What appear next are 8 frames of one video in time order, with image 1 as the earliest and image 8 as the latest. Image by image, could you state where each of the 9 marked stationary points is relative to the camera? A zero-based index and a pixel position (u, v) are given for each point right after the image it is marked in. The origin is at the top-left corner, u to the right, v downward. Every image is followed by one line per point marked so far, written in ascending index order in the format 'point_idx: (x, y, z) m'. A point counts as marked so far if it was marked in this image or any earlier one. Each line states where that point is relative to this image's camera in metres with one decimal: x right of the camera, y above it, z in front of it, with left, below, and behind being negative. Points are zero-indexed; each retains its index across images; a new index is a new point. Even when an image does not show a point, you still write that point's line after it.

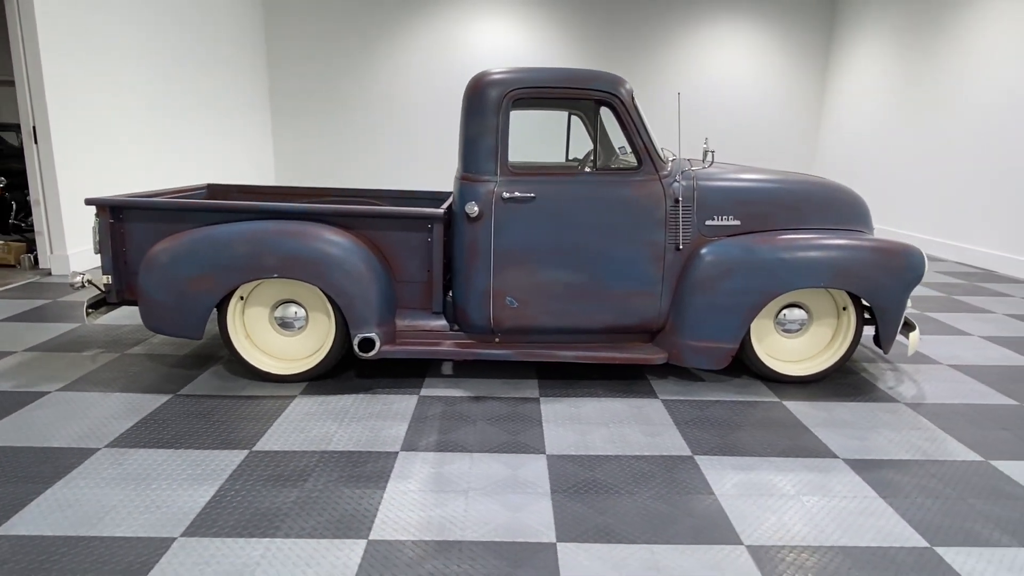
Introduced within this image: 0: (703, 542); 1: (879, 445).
0: (+0.5, -0.7, +1.9) m
1: (+1.4, -0.6, +2.5) m
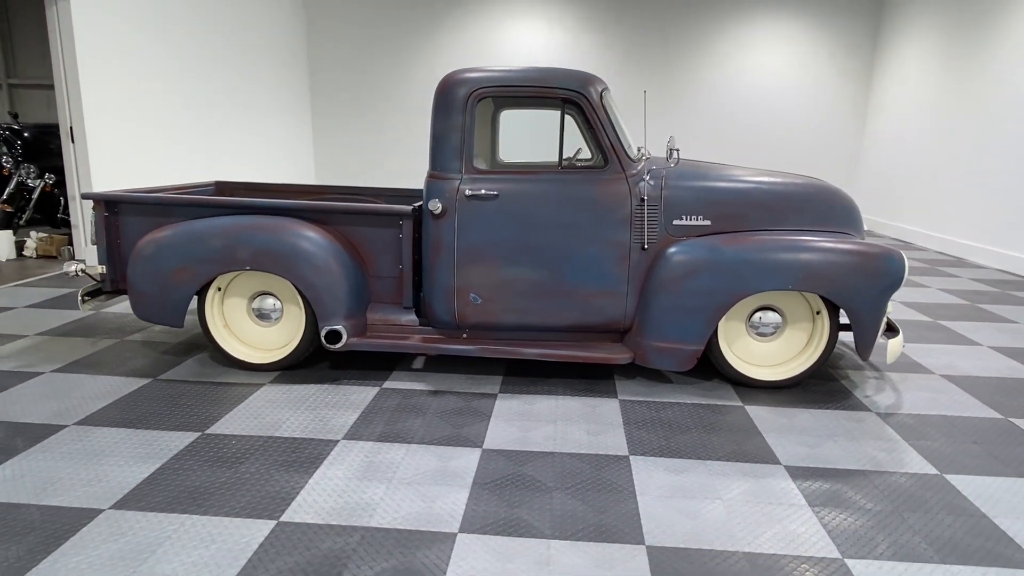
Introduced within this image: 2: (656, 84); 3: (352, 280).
0: (+0.2, -0.7, +1.9) m
1: (+1.1, -0.6, +2.4) m
2: (+2.0, +2.8, +9.3) m
3: (-0.7, 0.0, +3.0) m
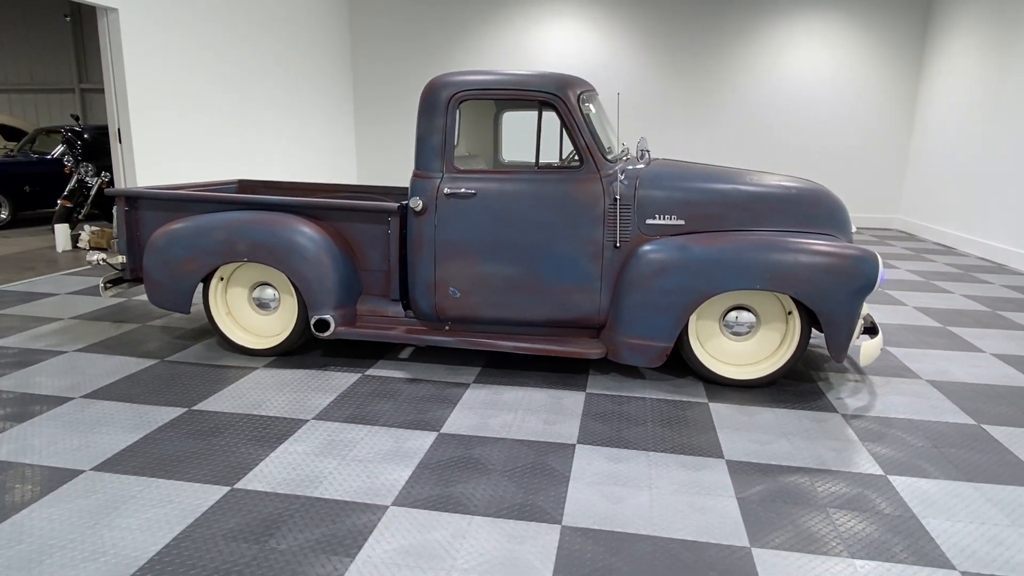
0: (0.0, -0.7, +2.0) m
1: (+1.0, -0.6, +2.4) m
2: (+2.5, +2.8, +9.2) m
3: (-0.8, +0.1, +3.2) m
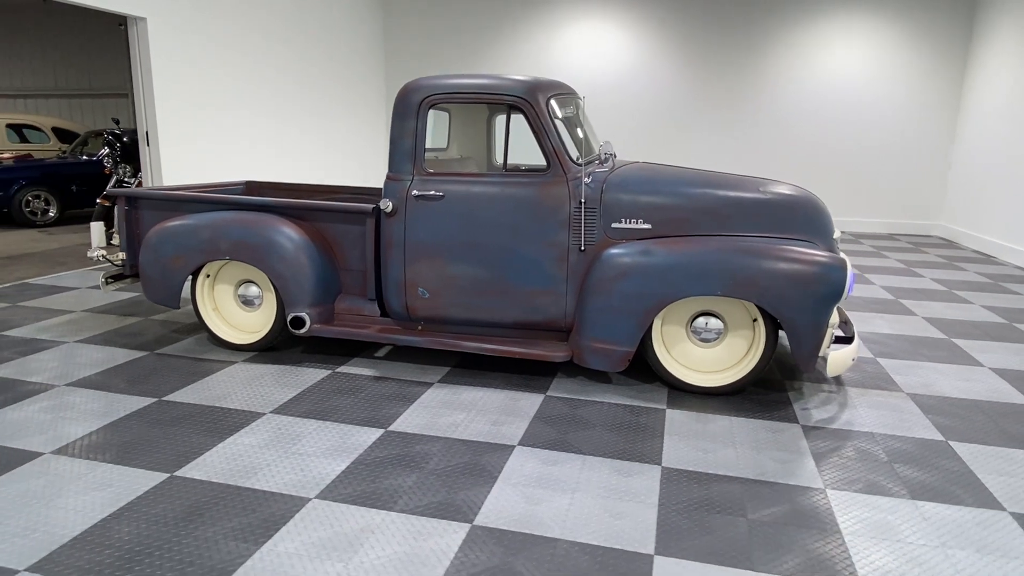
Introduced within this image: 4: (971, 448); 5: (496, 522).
0: (-0.2, -0.7, +2.0) m
1: (+0.7, -0.6, +2.4) m
2: (+2.9, +2.7, +9.1) m
3: (-1.0, +0.1, +3.3) m
4: (+1.7, -0.6, +2.5) m
5: (0.0, -0.7, +2.0) m
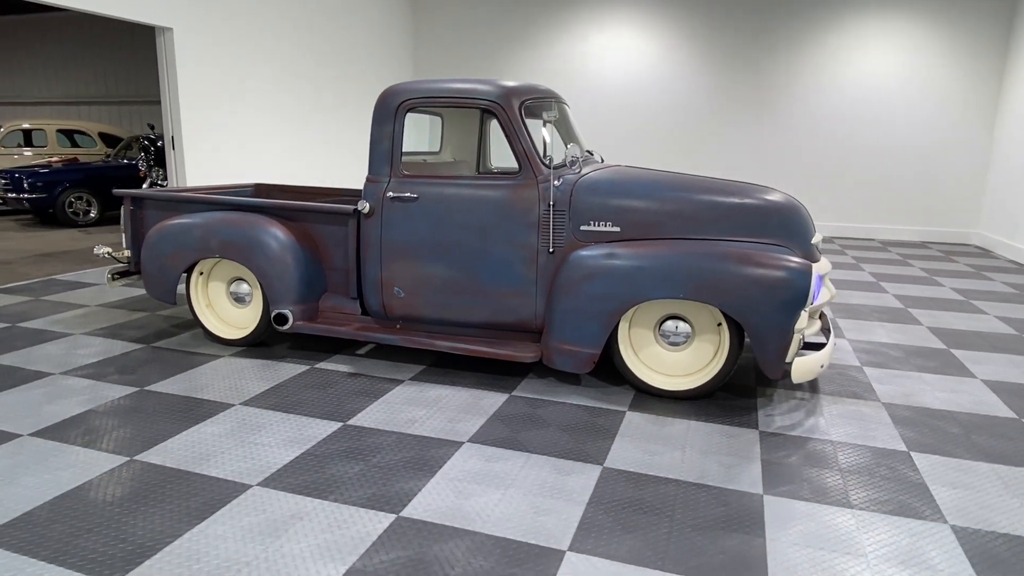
0: (-0.5, -0.7, +2.0) m
1: (+0.5, -0.6, +2.4) m
2: (+3.2, +2.6, +8.9) m
3: (-1.1, +0.1, +3.4) m
4: (+1.5, -0.6, +2.4) m
5: (-0.3, -0.7, +2.0) m
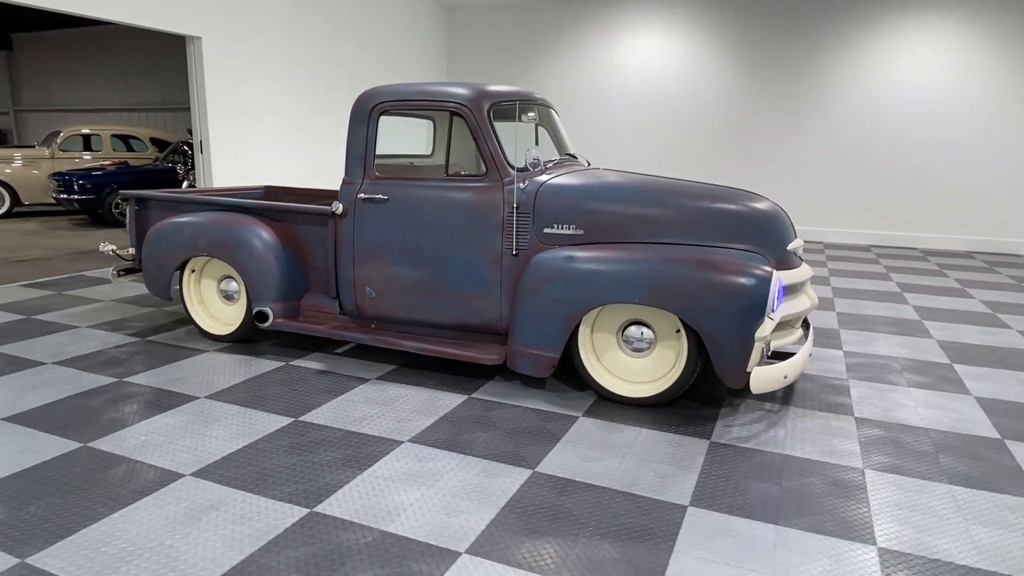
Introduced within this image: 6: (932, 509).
0: (-0.7, -0.7, +2.1) m
1: (+0.3, -0.6, +2.3) m
2: (+3.5, +2.5, +8.6) m
3: (-1.2, +0.1, +3.5) m
4: (+1.3, -0.7, +2.3) m
5: (-0.5, -0.7, +2.0) m
6: (+1.3, -0.7, +2.1) m
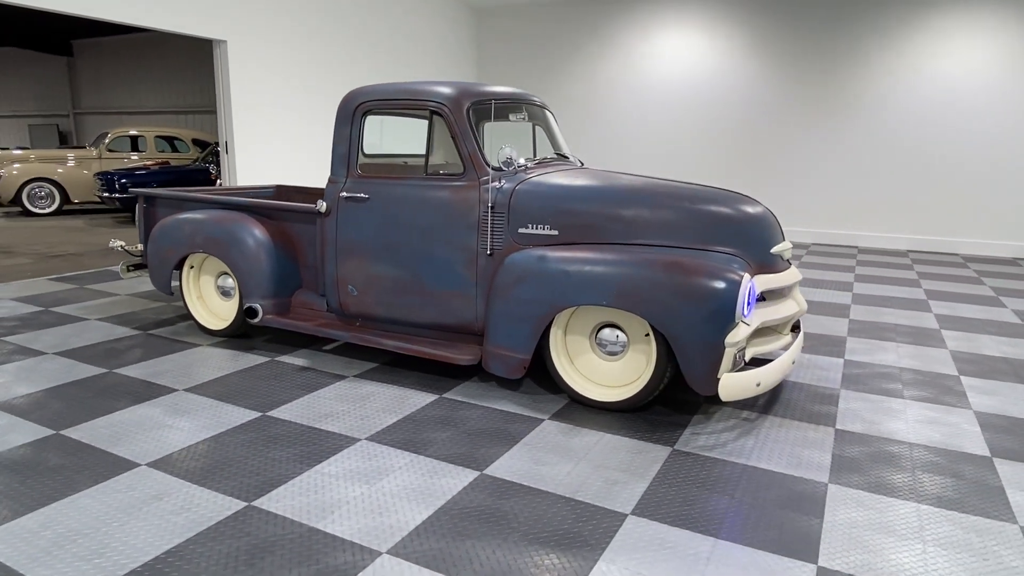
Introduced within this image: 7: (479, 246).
0: (-0.9, -0.7, +2.1) m
1: (+0.1, -0.6, +2.3) m
2: (+3.9, +2.4, +8.4) m
3: (-1.3, +0.1, +3.6) m
4: (+1.1, -0.7, +2.2) m
5: (-0.7, -0.7, +2.0) m
6: (+1.1, -0.7, +2.0) m
7: (-0.1, +0.2, +3.0) m
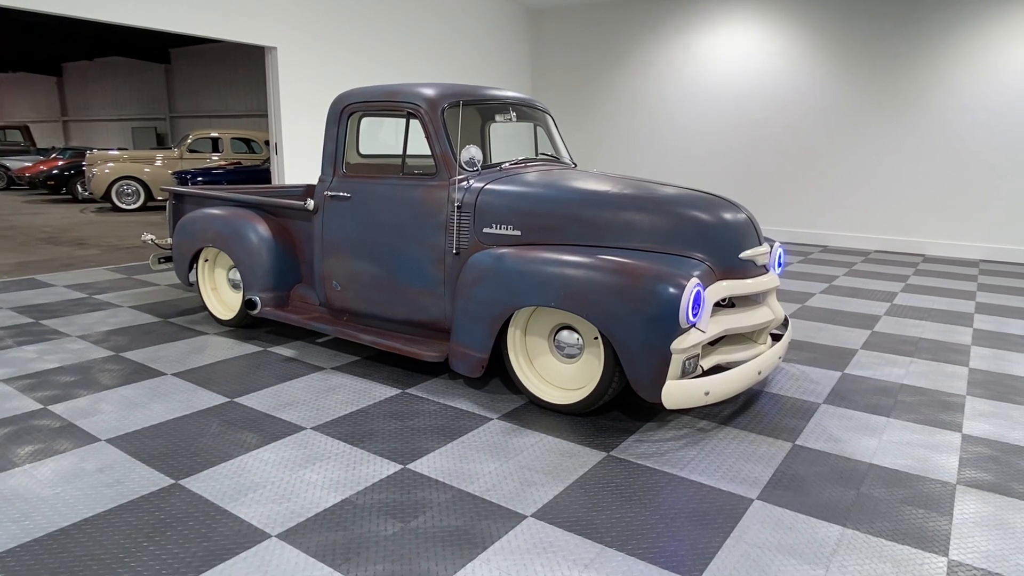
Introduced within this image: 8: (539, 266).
0: (-1.2, -0.6, +2.3) m
1: (-0.1, -0.6, +2.3) m
2: (+4.4, +2.3, +7.9) m
3: (-1.4, +0.2, +3.8) m
4: (+0.8, -0.7, +2.1) m
5: (-1.0, -0.6, +2.2) m
6: (+0.8, -0.7, +1.9) m
7: (-0.3, +0.2, +3.1) m
8: (+0.1, +0.1, +2.7) m
